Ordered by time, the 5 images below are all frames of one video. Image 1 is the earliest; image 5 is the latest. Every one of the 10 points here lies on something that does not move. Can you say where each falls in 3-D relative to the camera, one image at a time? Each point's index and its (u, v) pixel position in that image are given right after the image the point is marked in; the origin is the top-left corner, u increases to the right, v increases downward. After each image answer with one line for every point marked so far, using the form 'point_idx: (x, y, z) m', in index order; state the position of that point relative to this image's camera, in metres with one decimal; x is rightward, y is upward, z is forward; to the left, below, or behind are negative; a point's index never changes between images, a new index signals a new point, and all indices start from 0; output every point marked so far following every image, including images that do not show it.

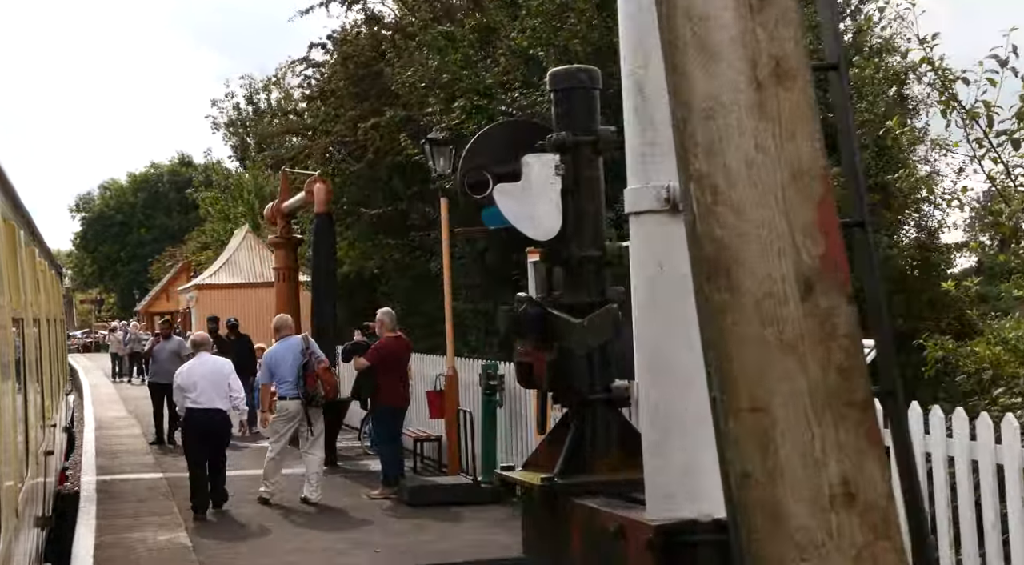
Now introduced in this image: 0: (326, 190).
0: (-2.3, +1.2, +16.1) m
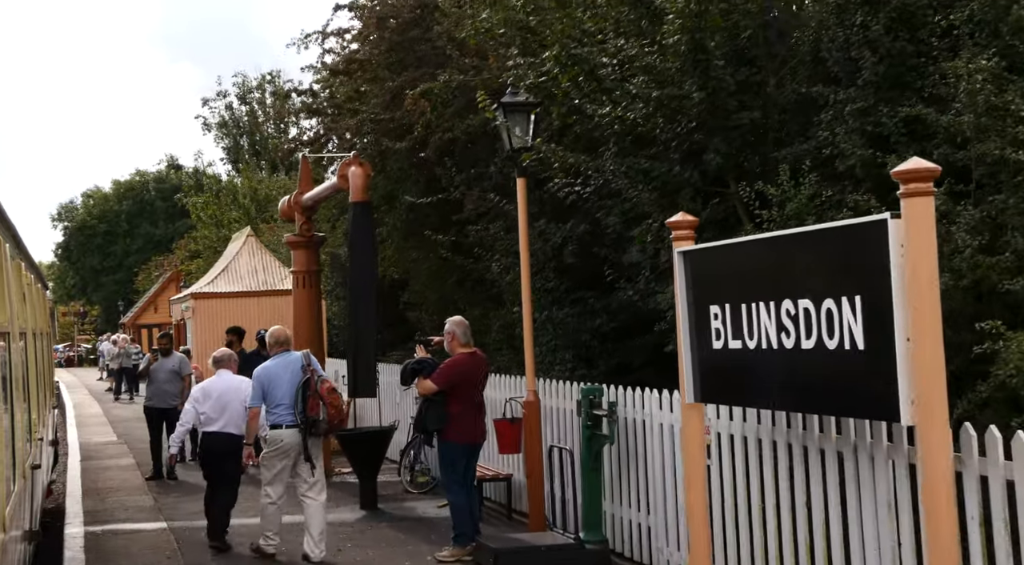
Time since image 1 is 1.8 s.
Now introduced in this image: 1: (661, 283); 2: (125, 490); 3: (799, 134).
0: (-1.5, +1.1, +13.3) m
1: (+1.2, 0.0, +10.4) m
2: (-4.7, -2.5, +15.7) m
3: (+2.1, +1.1, +9.5) m
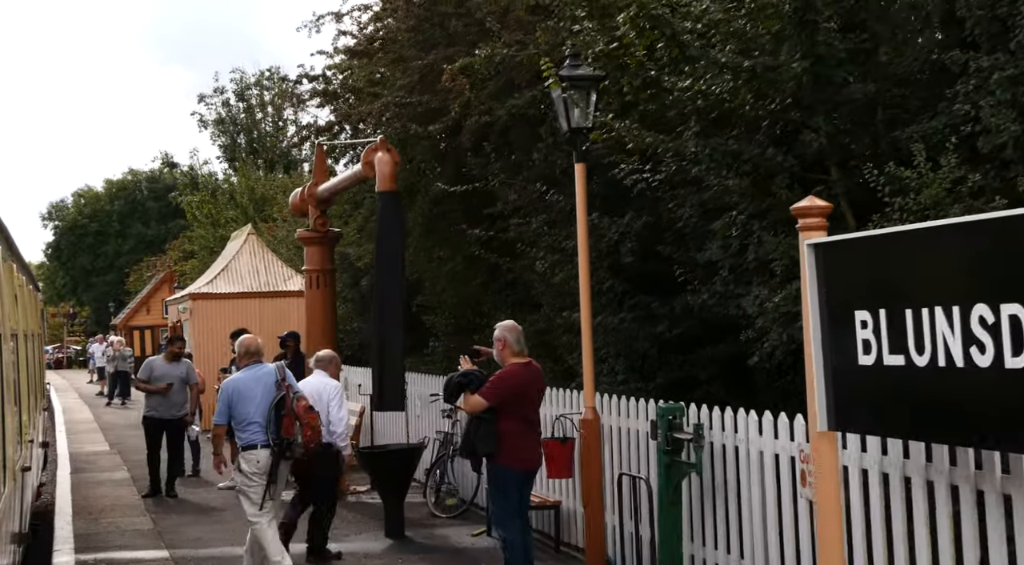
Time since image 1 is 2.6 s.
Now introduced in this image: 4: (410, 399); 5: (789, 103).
0: (-1.1, +1.1, +11.9) m
1: (+1.6, 0.0, +9.0) m
2: (-4.3, -2.5, +14.2) m
3: (+2.6, +1.1, +8.1) m
4: (-1.2, -1.3, +14.4) m
5: (+1.8, +1.2, +8.3) m
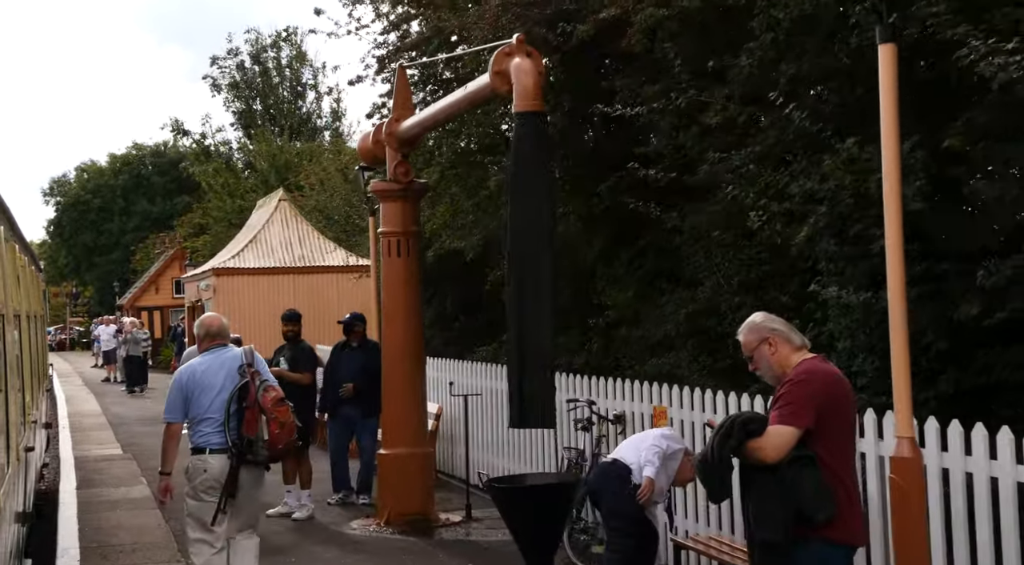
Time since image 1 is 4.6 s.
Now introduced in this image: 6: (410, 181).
0: (+0.1, +1.4, +8.3) m
1: (+2.9, +0.2, +5.4) m
2: (-3.1, -2.2, +10.7) m
3: (+3.8, +1.3, +4.5) m
4: (+0.1, -1.0, +10.8) m
5: (+3.0, +1.4, +4.7) m
6: (-0.9, +0.9, +11.3) m
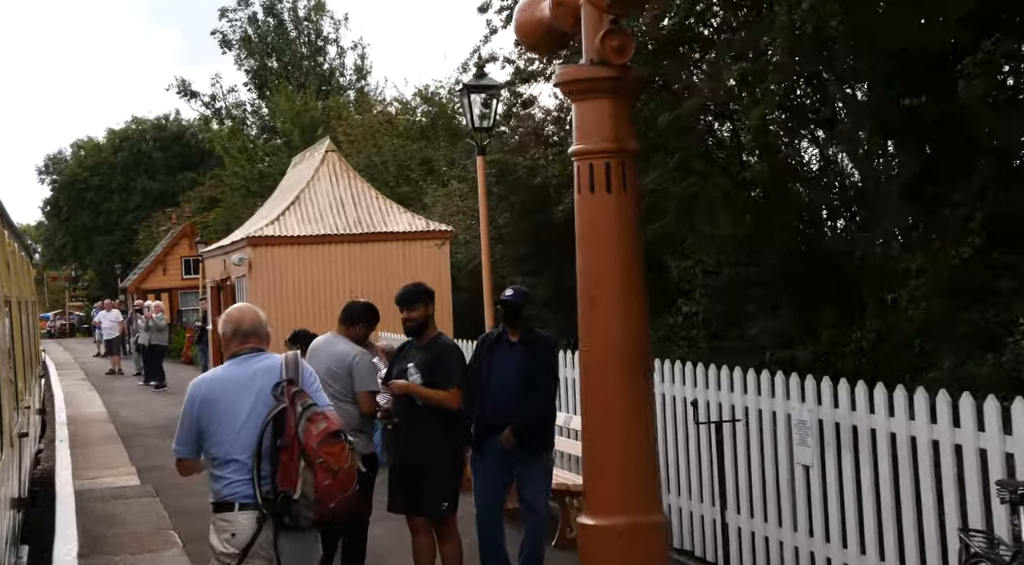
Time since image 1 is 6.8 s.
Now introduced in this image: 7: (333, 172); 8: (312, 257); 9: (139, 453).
0: (+1.7, +1.6, +3.5) m
1: (+4.4, +0.4, +0.6) m
2: (-1.5, -2.0, +5.9) m
3: (+5.4, +1.5, -0.4) m
4: (+1.7, -0.7, +6.0) m
5: (+4.6, +1.6, -0.1) m
6: (+0.7, +1.1, +6.4) m
7: (-2.6, +1.6, +18.5) m
8: (-2.7, +0.3, +17.2) m
9: (-4.7, -2.1, +16.2) m
